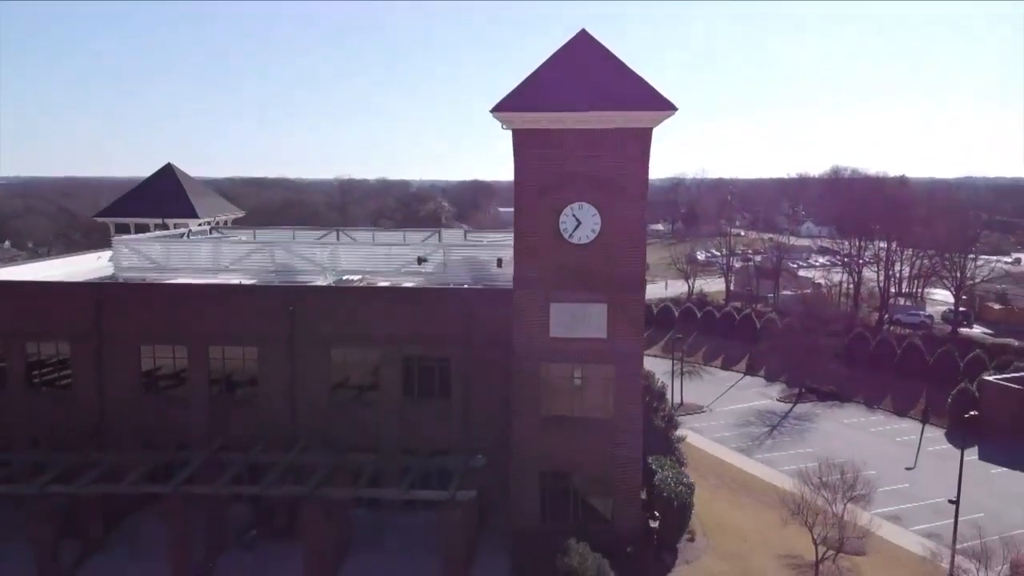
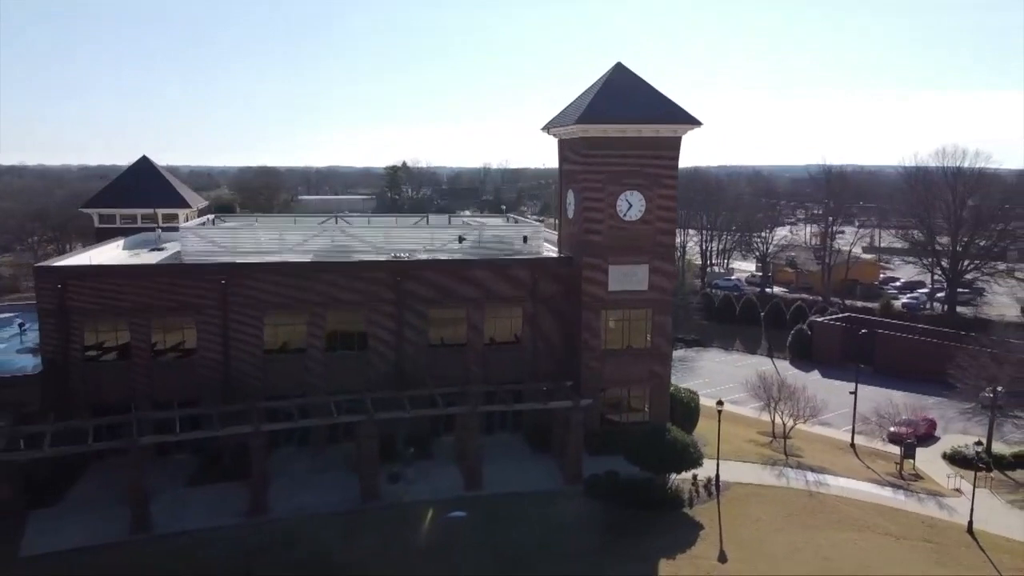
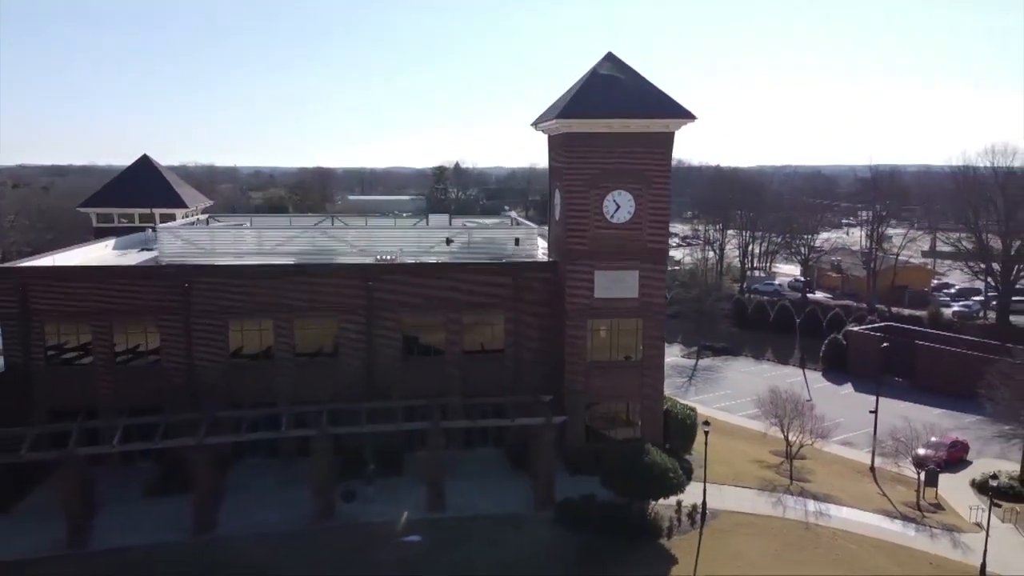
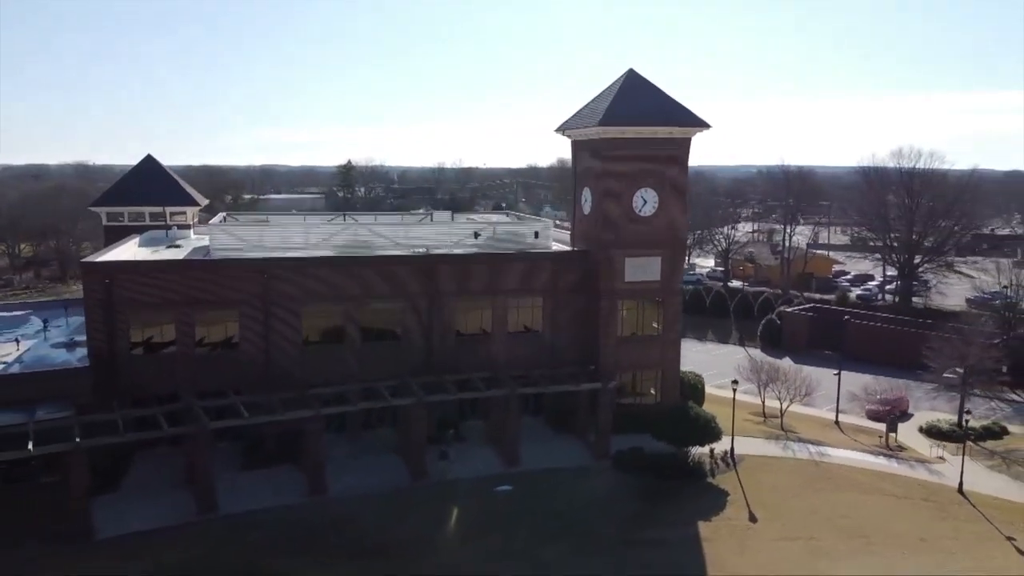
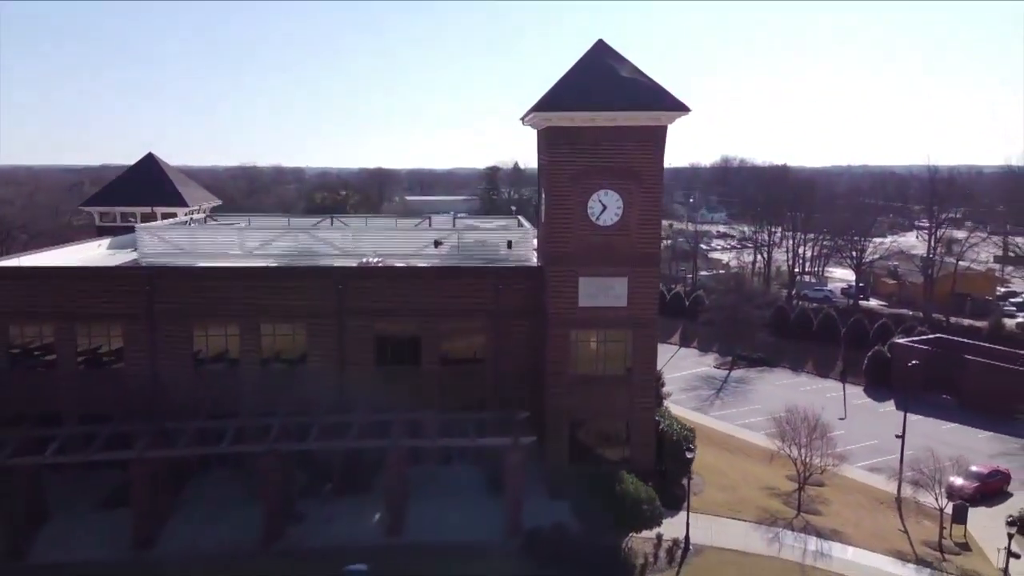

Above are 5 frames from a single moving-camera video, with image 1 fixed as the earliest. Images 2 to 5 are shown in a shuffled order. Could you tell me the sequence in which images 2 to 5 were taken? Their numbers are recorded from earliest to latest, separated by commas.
5, 3, 2, 4
